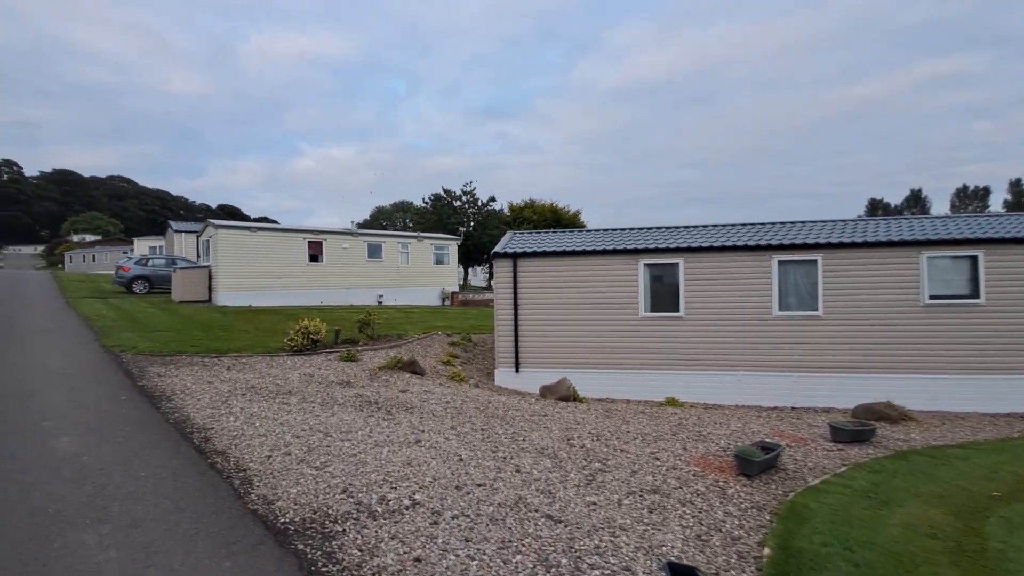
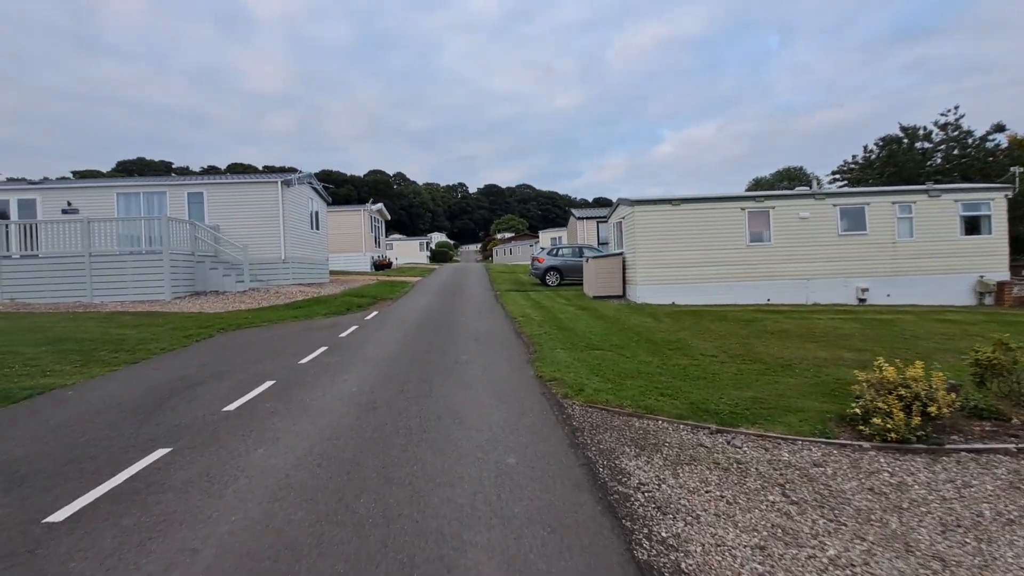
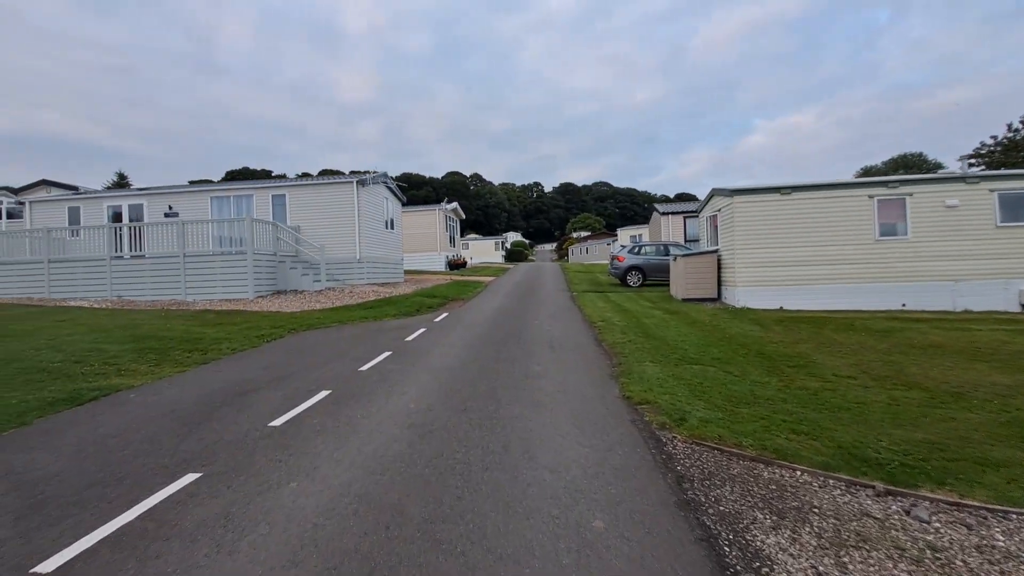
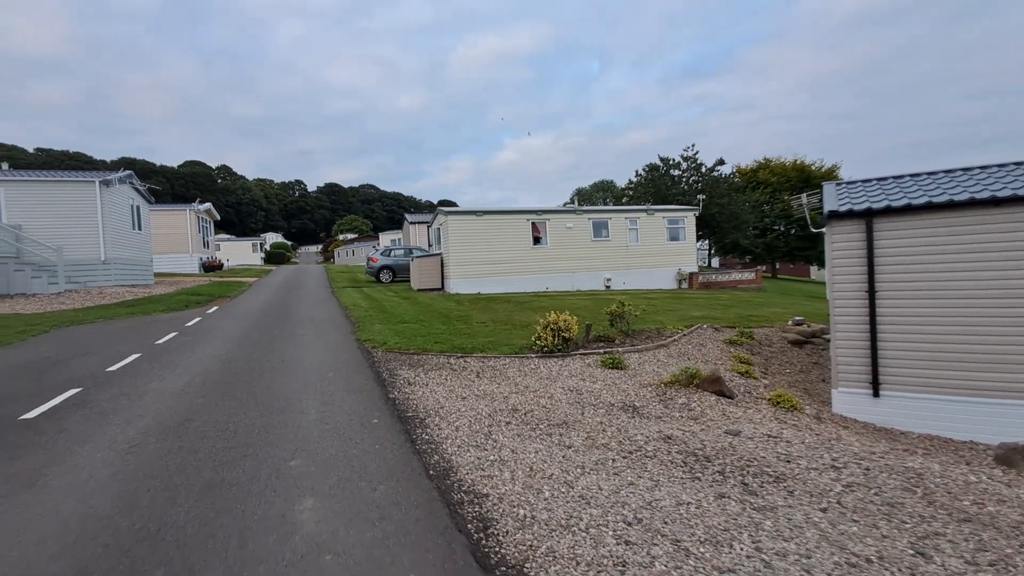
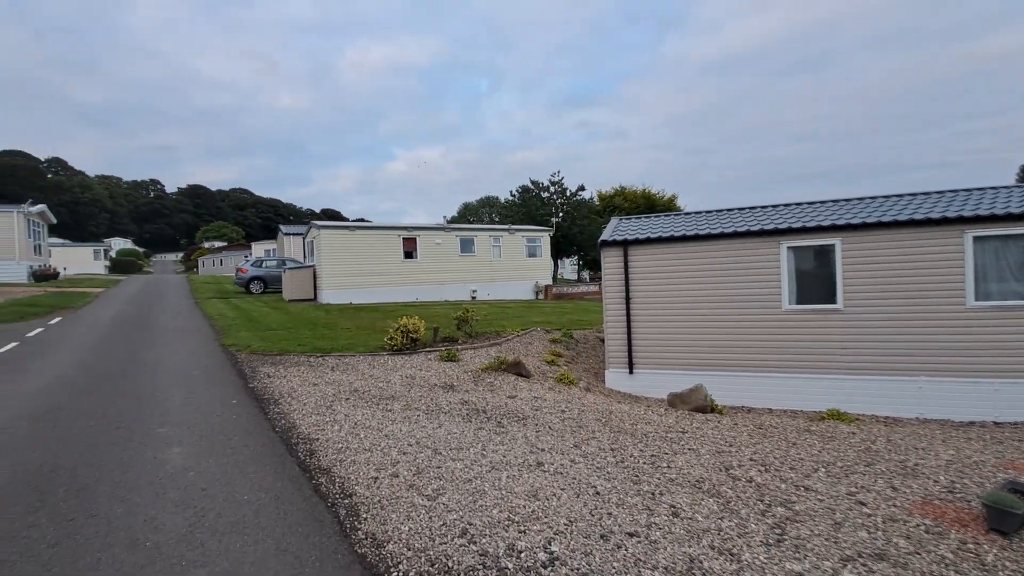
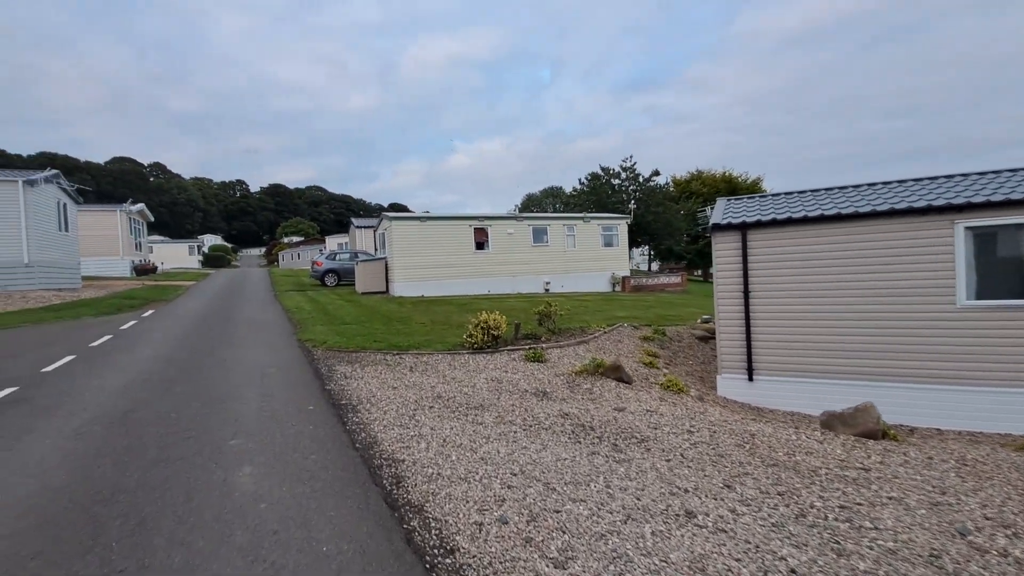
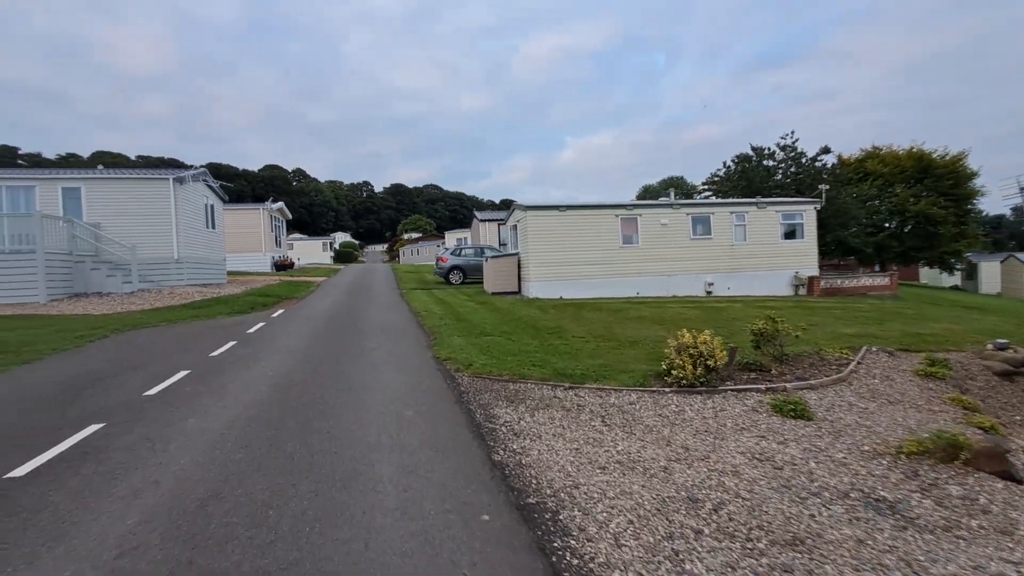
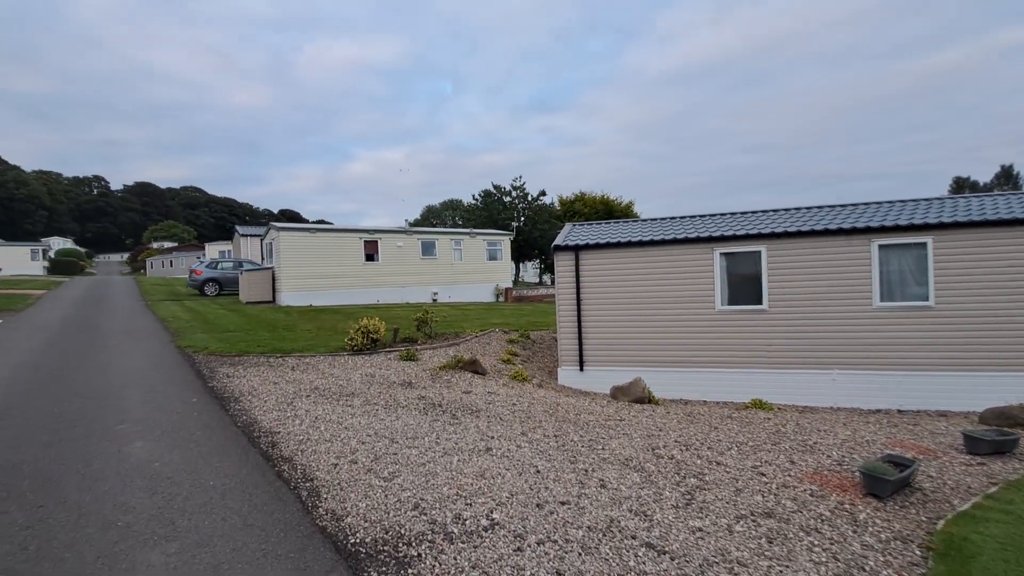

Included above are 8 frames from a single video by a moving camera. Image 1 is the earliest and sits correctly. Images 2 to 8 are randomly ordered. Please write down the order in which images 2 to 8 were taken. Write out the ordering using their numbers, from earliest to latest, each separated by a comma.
8, 5, 6, 4, 7, 2, 3
